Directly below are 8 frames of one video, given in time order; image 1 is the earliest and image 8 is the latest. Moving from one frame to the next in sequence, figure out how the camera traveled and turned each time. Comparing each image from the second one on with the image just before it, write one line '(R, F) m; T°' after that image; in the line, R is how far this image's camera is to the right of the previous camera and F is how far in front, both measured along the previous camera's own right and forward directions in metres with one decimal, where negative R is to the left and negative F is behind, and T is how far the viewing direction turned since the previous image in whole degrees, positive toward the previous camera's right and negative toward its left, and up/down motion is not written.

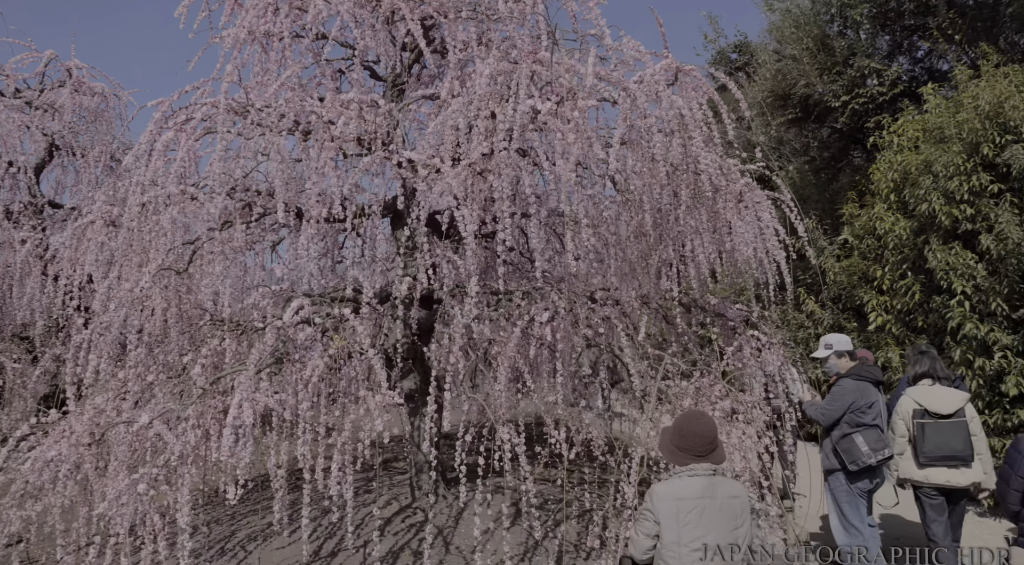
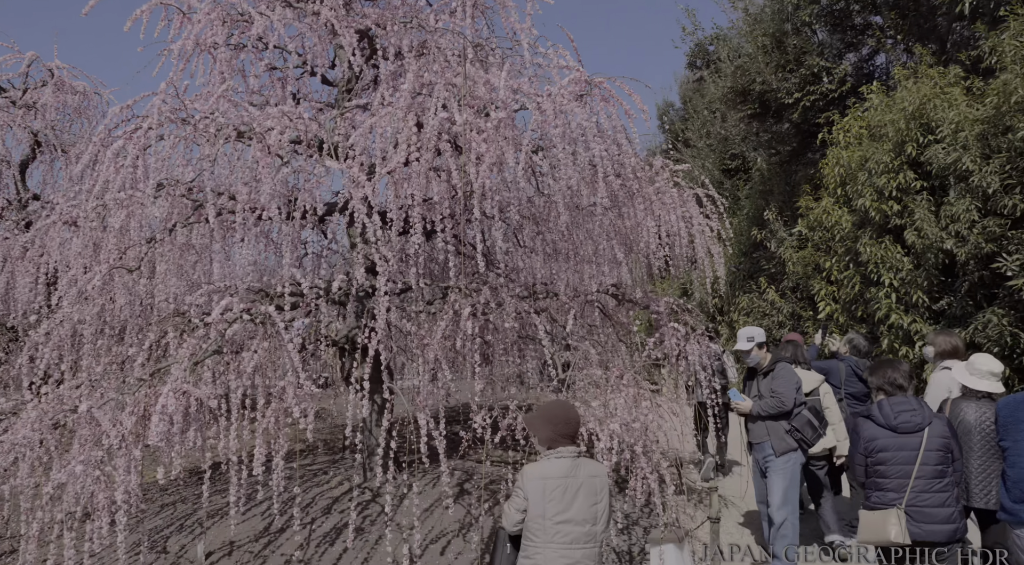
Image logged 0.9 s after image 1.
(+0.5, -0.3) m; 0°
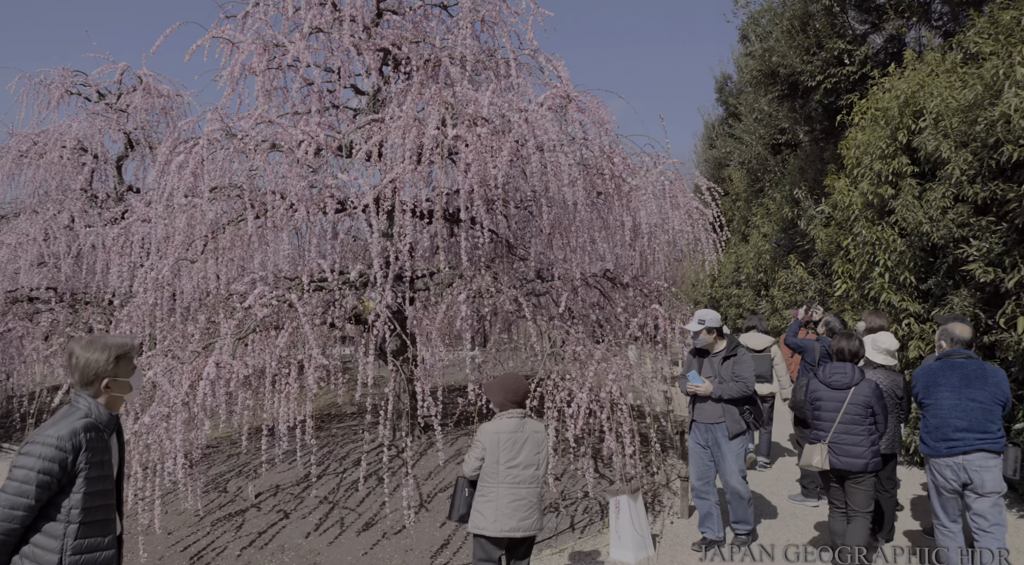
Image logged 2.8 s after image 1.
(+0.6, -0.6) m; -7°
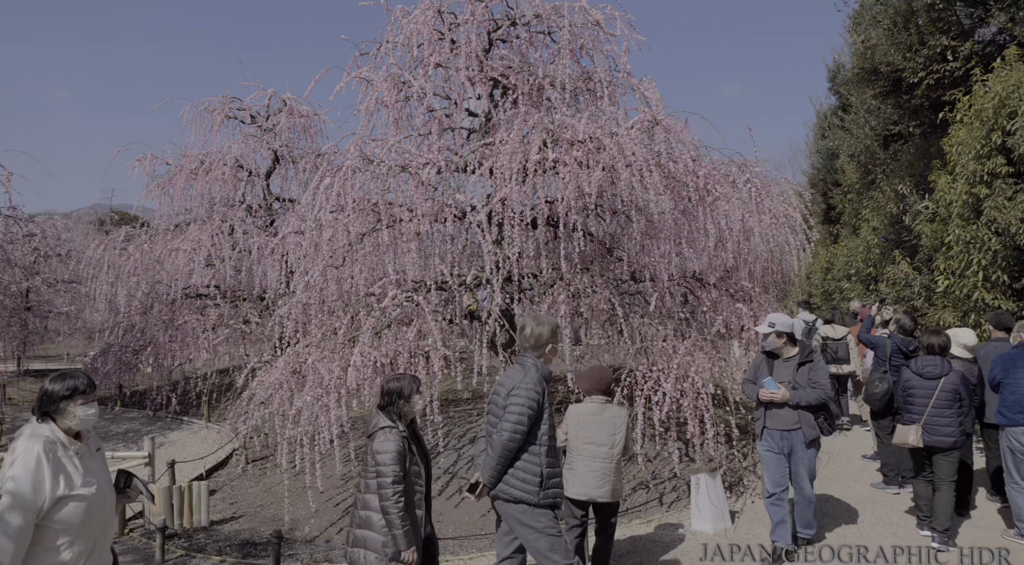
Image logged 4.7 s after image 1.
(+0.1, -0.7) m; -9°
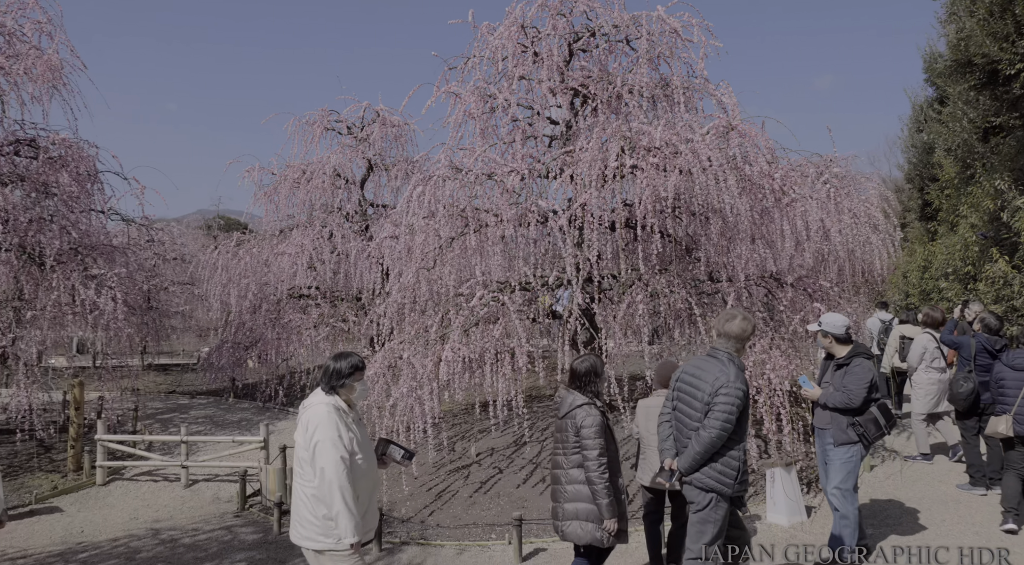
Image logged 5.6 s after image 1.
(0.0, -0.3) m; -7°
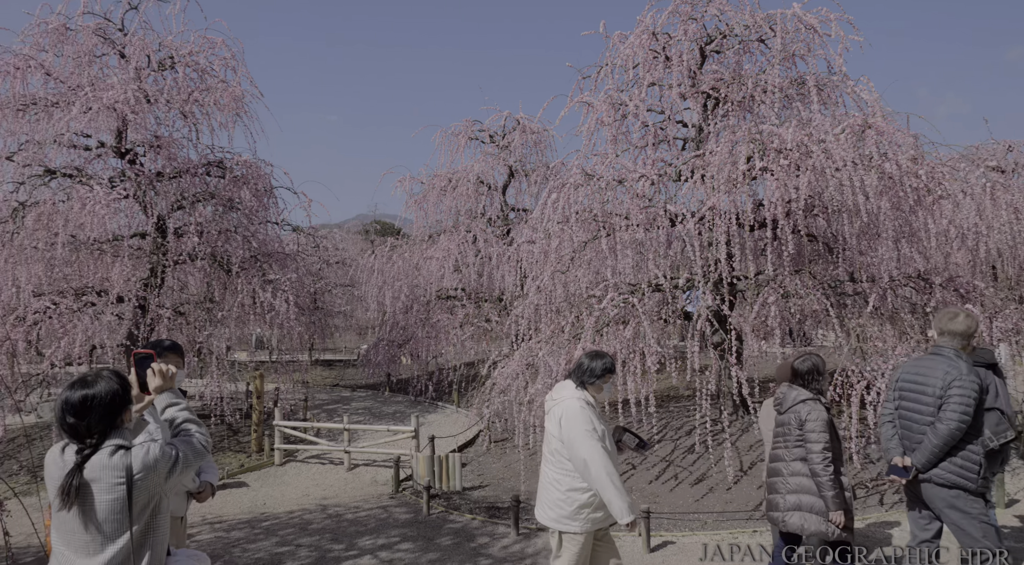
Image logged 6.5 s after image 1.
(+0.1, -0.3) m; -12°
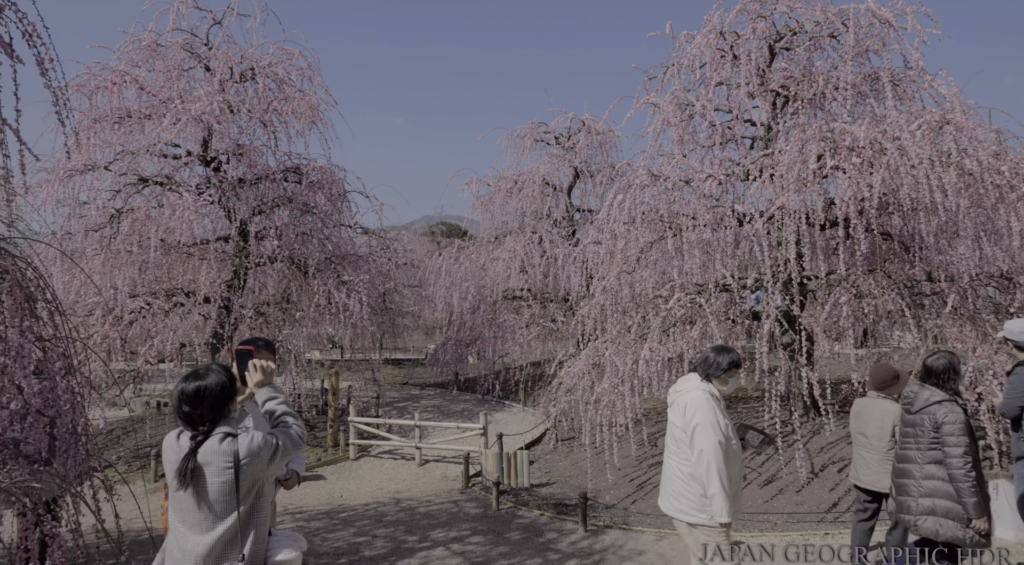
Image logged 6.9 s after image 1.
(0.0, -0.1) m; -5°
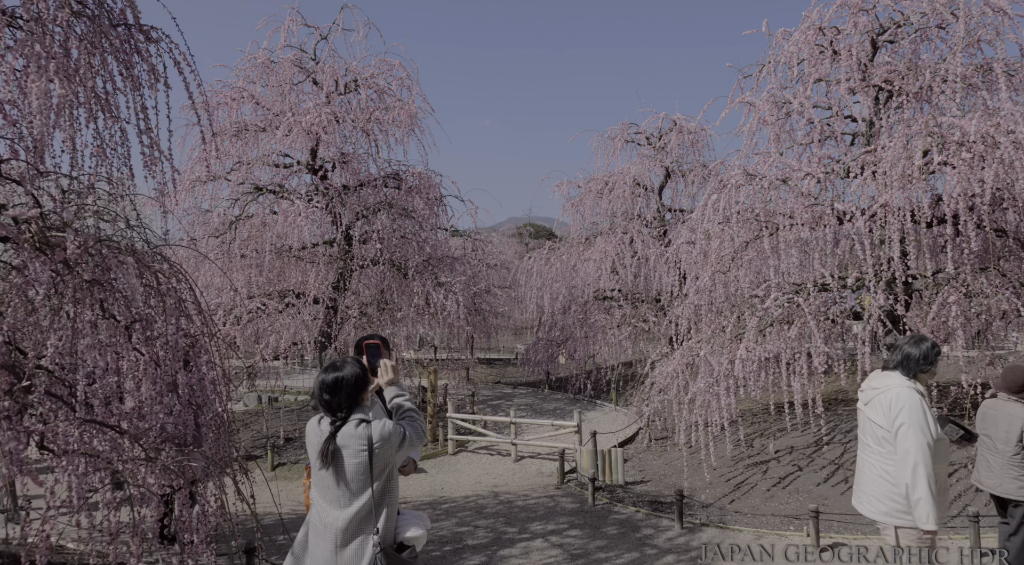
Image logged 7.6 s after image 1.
(-0.1, -0.2) m; -7°
